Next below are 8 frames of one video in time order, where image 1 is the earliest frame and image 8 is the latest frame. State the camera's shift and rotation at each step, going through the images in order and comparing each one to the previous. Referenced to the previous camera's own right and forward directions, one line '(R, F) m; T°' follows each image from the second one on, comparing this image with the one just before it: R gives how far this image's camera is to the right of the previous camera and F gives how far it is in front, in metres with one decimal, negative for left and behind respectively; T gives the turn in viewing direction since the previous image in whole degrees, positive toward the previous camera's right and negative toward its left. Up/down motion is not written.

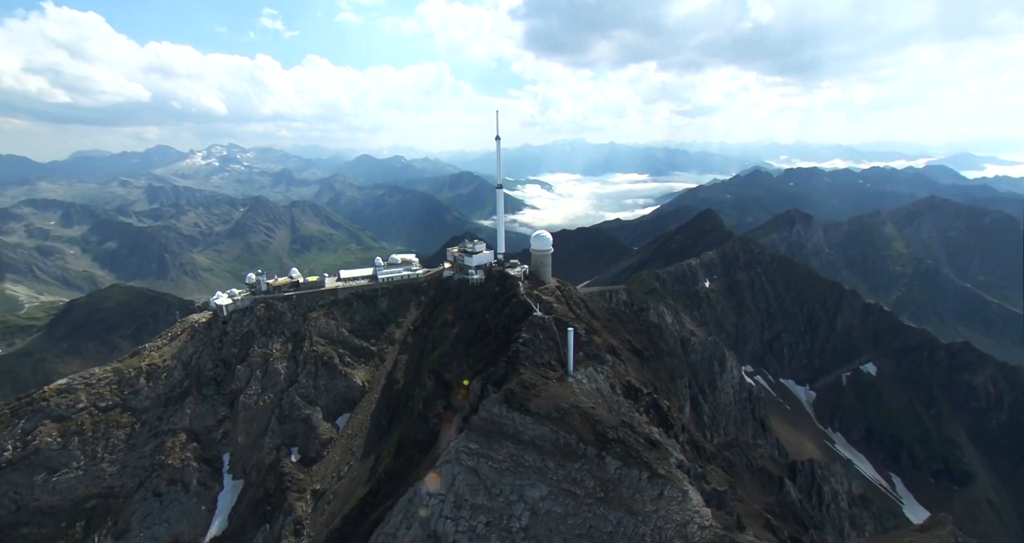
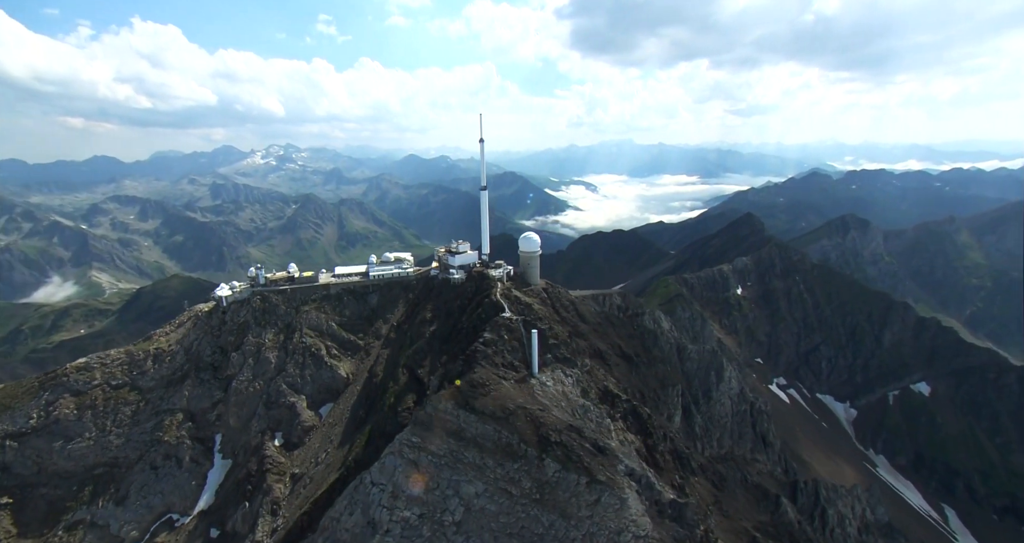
(+5.7, -0.3) m; -5°
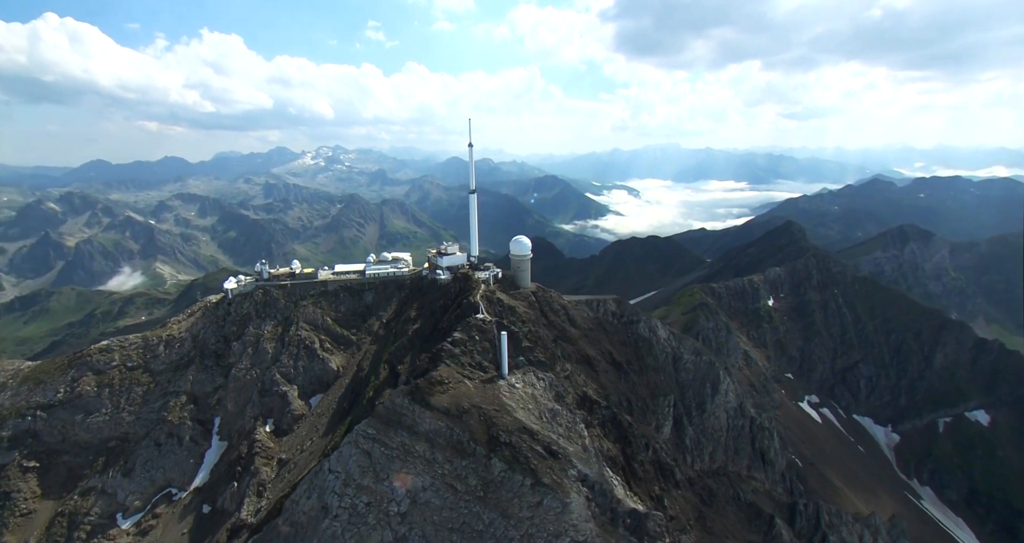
(+5.1, -0.5) m; -5°
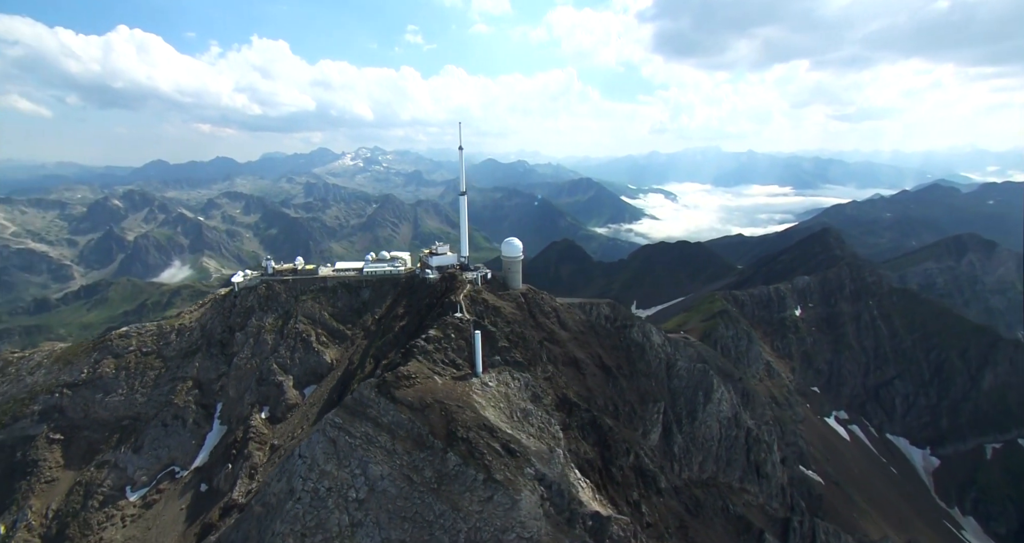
(+4.5, -0.6) m; -4°
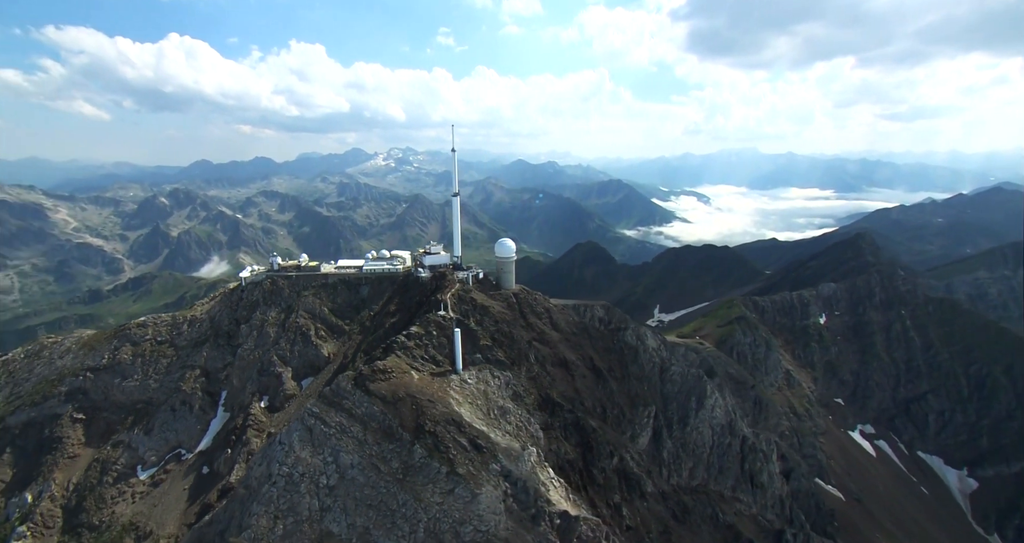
(+3.9, -0.6) m; -4°
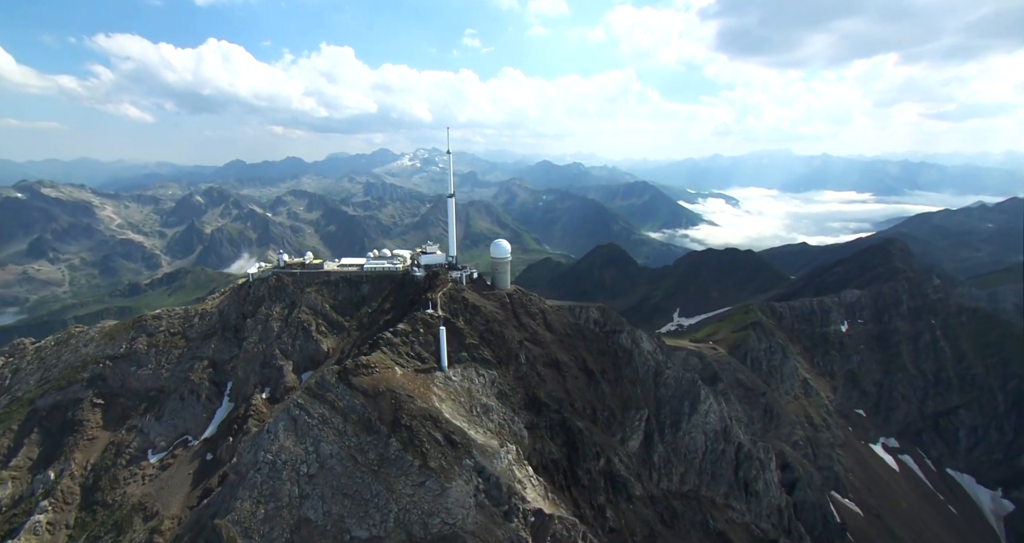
(+3.2, -0.5) m; -3°
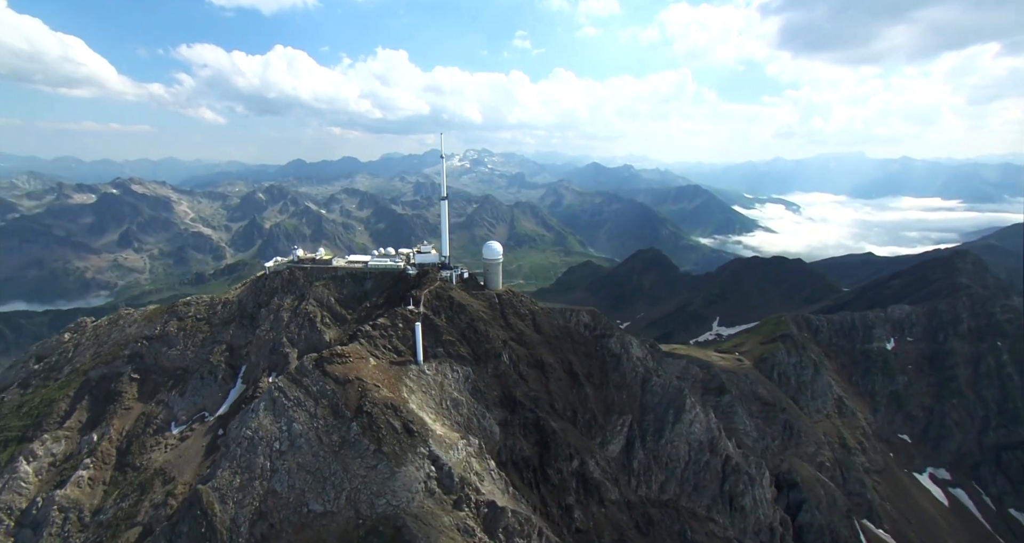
(+6.3, -1.1) m; -6°
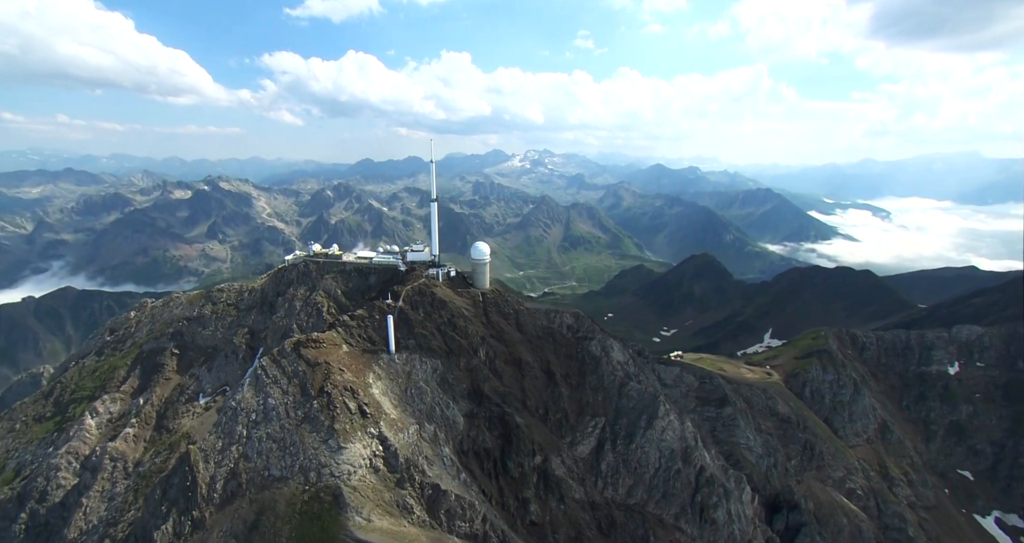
(+8.7, -1.4) m; -8°
